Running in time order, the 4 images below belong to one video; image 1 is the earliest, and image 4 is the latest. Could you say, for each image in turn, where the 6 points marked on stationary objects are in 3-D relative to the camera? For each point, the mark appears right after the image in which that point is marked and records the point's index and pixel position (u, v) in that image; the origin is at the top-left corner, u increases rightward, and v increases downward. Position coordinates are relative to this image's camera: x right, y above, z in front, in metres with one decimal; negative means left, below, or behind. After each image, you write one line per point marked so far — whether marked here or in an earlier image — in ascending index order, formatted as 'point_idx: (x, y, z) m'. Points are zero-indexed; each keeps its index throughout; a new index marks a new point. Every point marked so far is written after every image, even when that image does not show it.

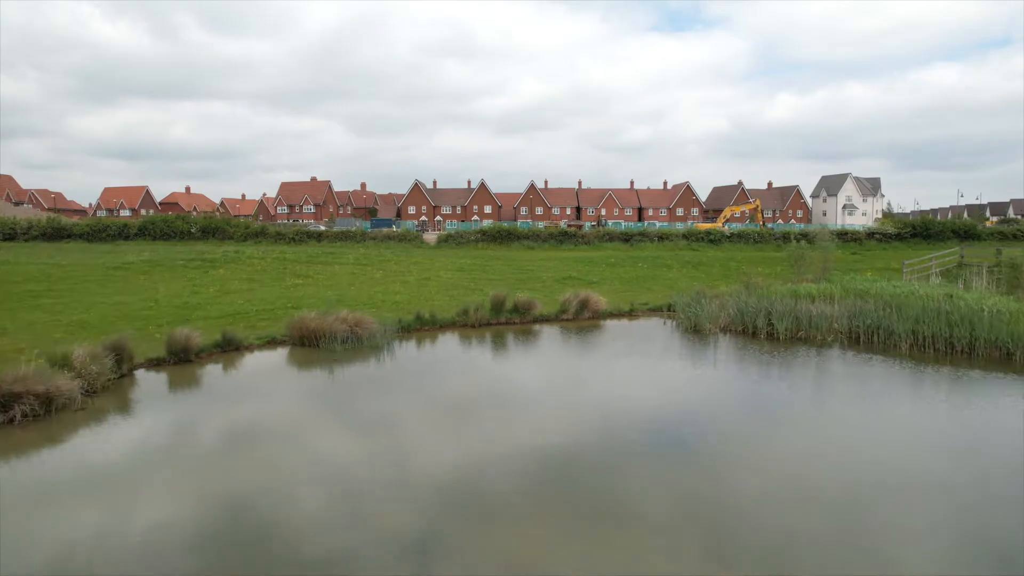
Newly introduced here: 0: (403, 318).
0: (-3.1, -0.9, +19.1) m
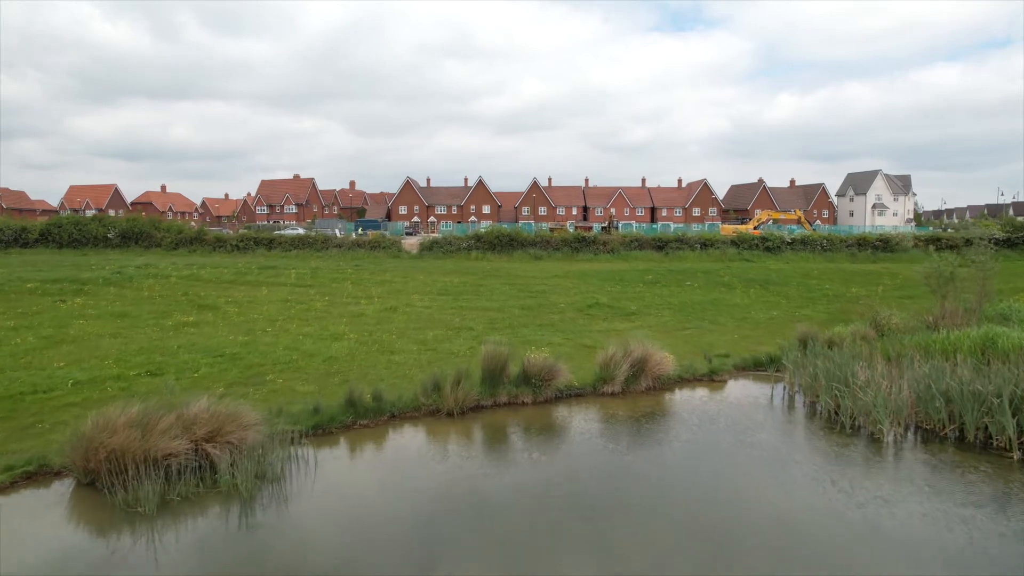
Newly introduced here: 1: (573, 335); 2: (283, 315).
0: (-3.0, -1.8, +10.8) m
1: (+1.5, -1.2, +16.3) m
2: (-5.7, -0.7, +16.9) m
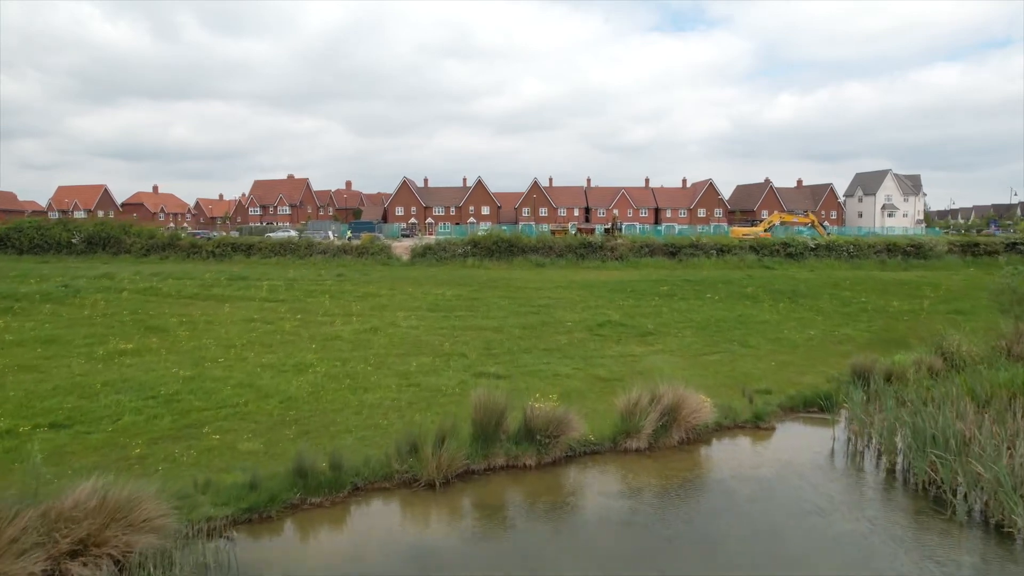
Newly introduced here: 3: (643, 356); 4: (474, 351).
0: (-3.0, -2.2, +8.3) m
1: (+1.4, -1.6, +13.8) m
2: (-5.7, -1.1, +14.4) m
3: (+2.9, -1.5, +15.0) m
4: (-0.8, -1.3, +14.7) m
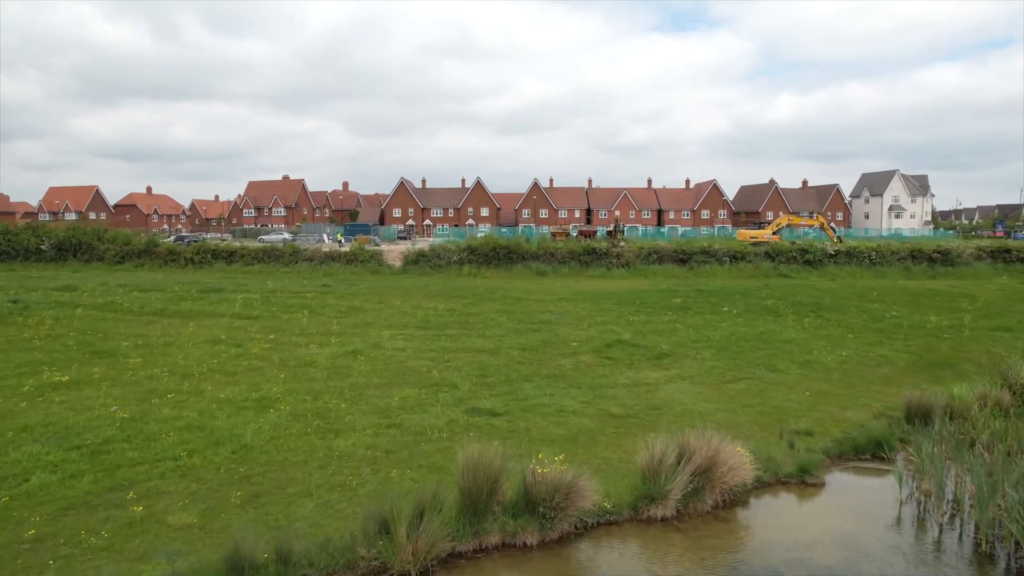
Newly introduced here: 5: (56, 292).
0: (-3.0, -2.6, +6.5) m
1: (+1.4, -1.9, +12.0) m
2: (-5.7, -1.5, +12.6) m
3: (+2.8, -1.9, +13.2) m
4: (-0.9, -1.7, +12.9) m
5: (-12.4, -0.1, +18.5) m
